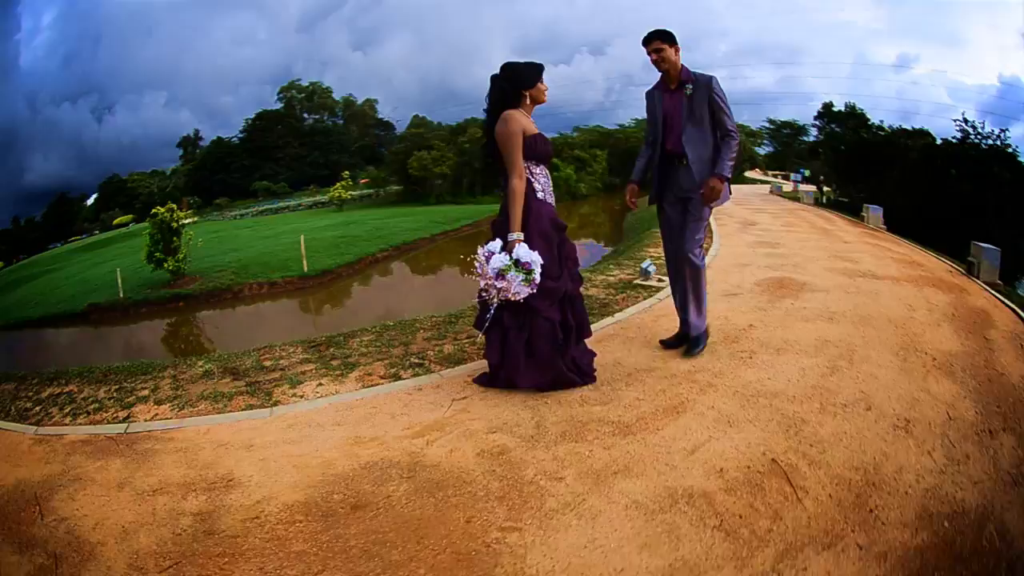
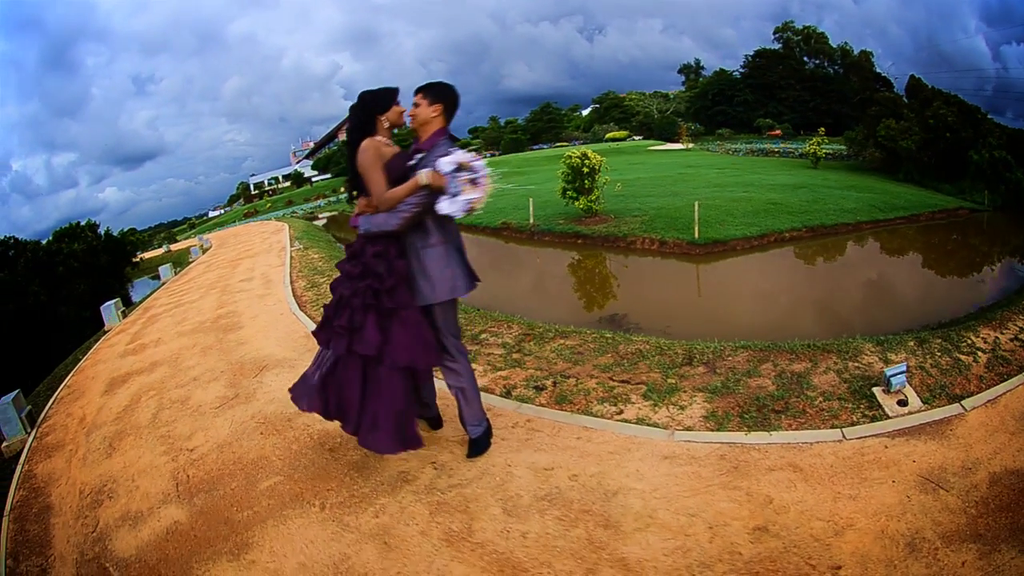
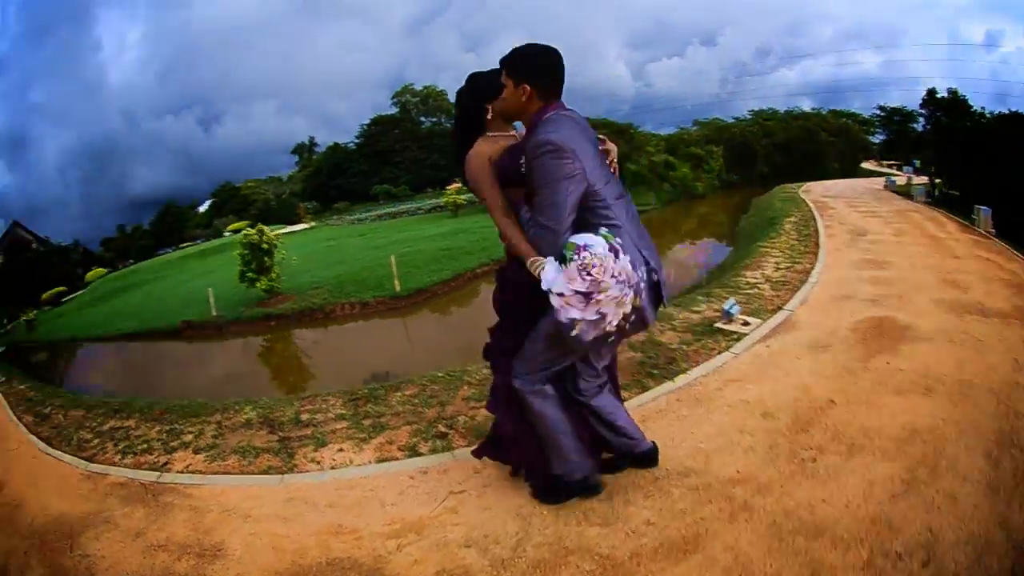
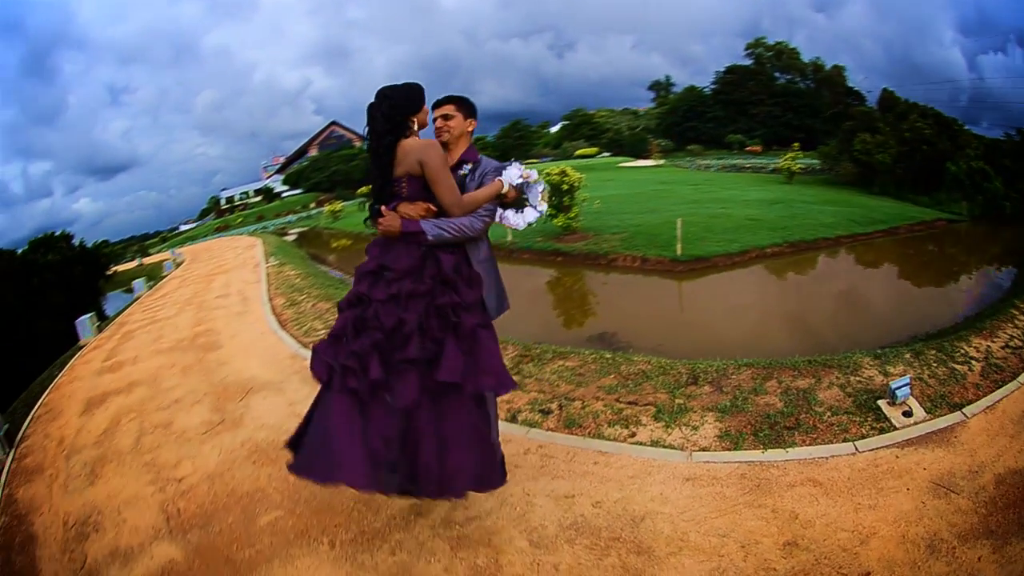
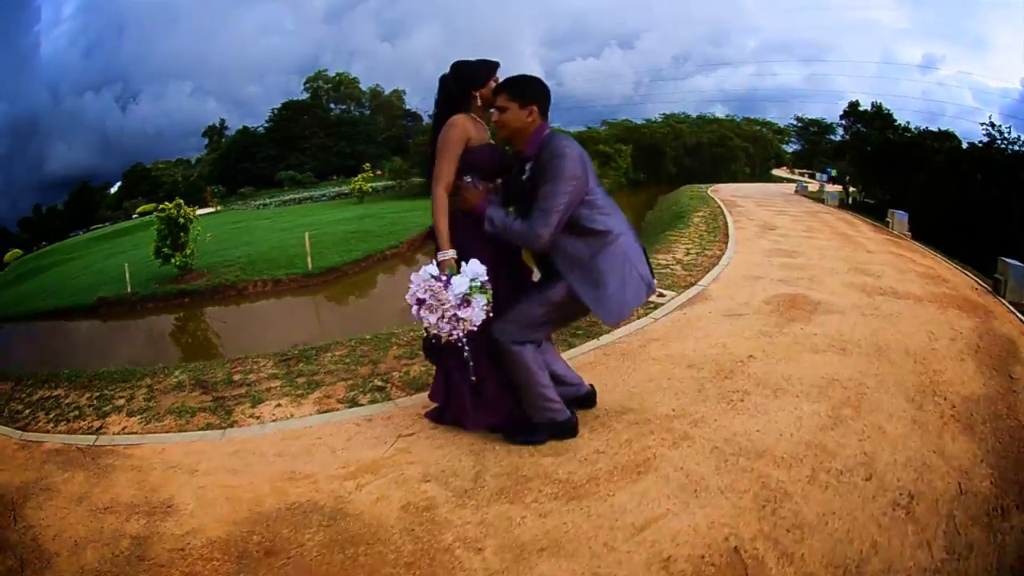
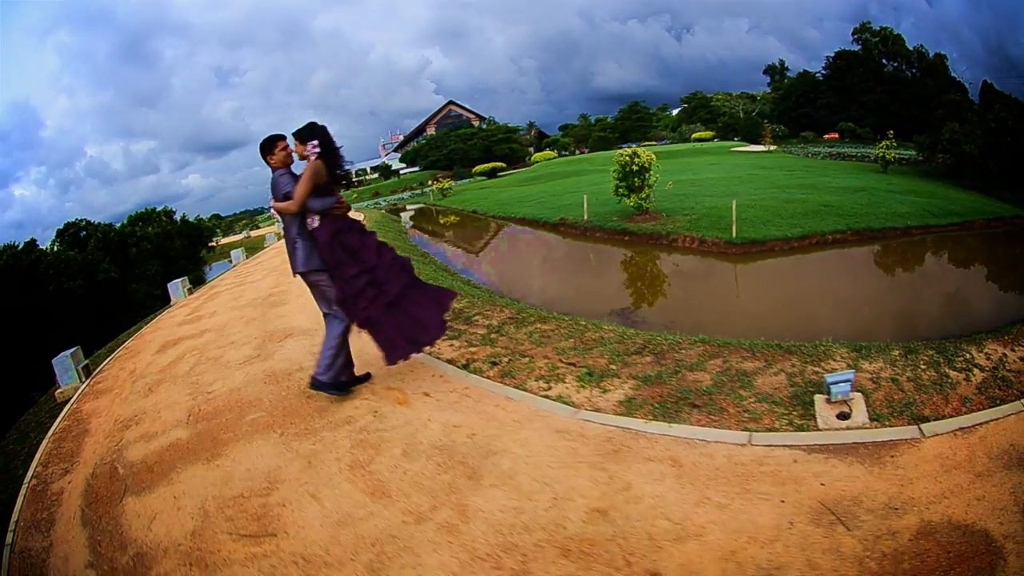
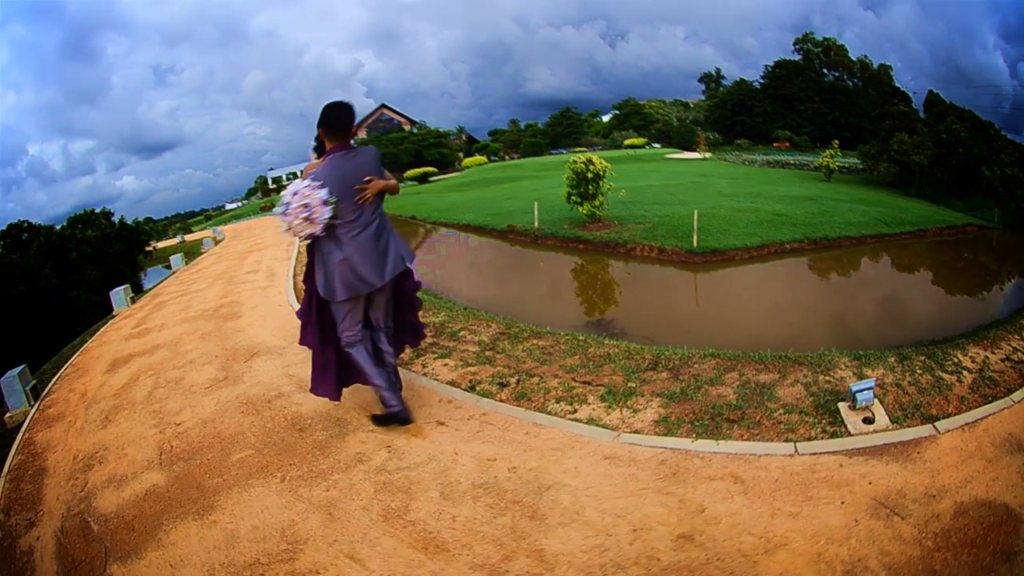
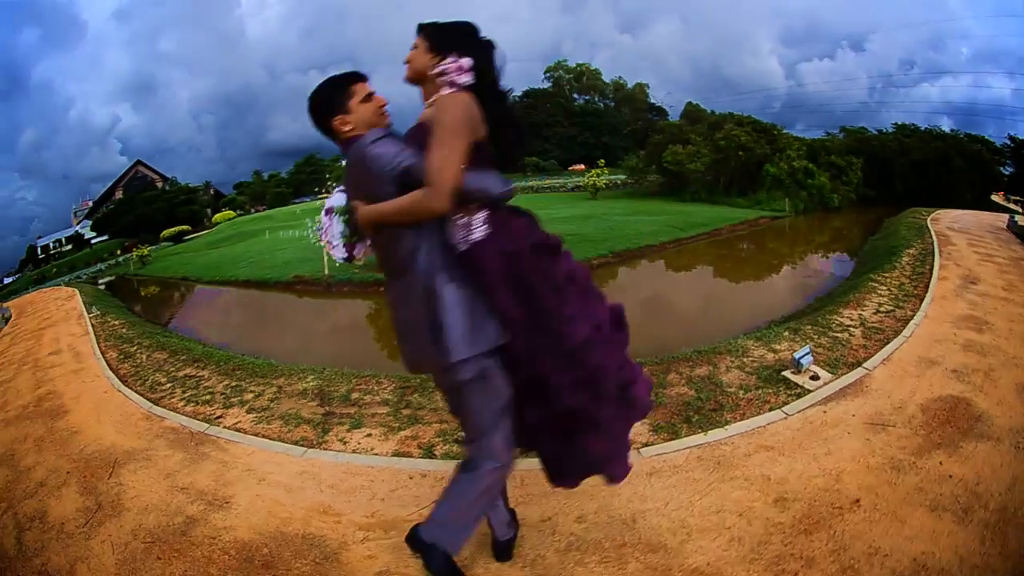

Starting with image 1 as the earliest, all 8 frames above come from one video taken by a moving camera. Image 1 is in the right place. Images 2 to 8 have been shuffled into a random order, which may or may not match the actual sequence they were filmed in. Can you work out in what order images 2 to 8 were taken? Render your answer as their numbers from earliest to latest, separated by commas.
5, 3, 8, 4, 2, 7, 6
